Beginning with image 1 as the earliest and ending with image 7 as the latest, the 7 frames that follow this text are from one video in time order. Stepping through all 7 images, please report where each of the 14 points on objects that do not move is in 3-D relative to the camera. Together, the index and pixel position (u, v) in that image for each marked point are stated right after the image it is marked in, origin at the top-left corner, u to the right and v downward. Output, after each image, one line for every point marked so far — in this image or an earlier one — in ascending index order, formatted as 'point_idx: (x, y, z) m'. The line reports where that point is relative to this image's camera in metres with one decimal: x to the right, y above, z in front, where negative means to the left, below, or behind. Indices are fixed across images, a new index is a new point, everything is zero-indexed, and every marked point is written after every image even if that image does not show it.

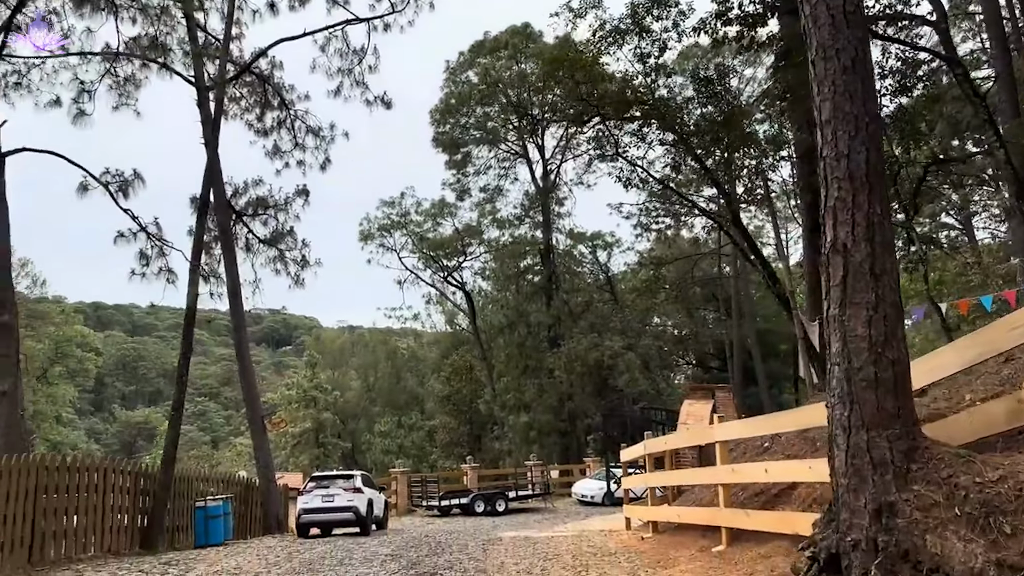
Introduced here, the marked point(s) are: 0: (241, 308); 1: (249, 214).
0: (-5.0, -0.4, +14.2) m
1: (-5.2, +1.5, +15.2) m
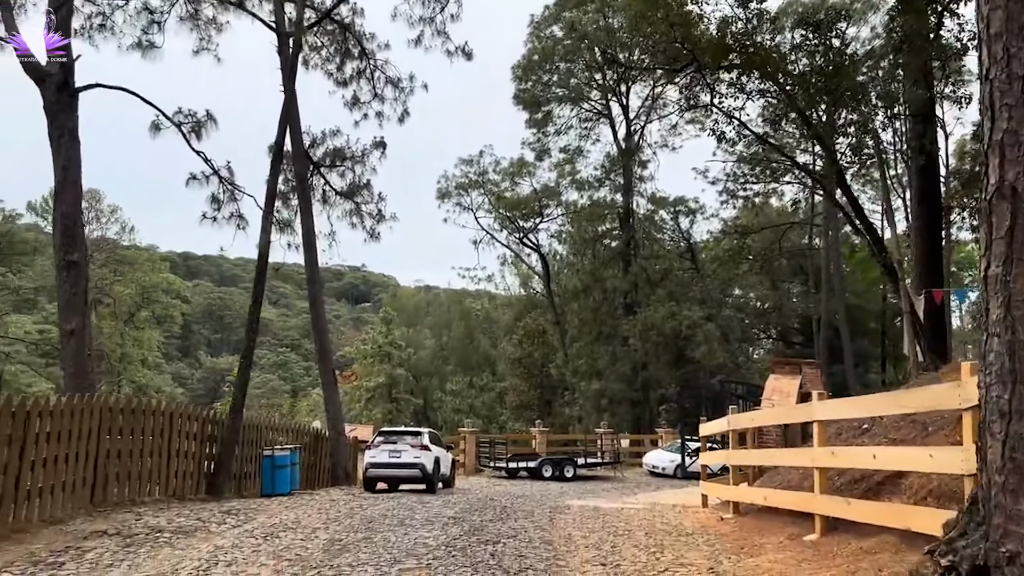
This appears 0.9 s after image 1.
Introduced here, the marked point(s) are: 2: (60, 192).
0: (-3.6, +0.5, +14.1) m
1: (-3.6, +2.4, +15.0) m
2: (-4.6, +1.0, +7.8) m
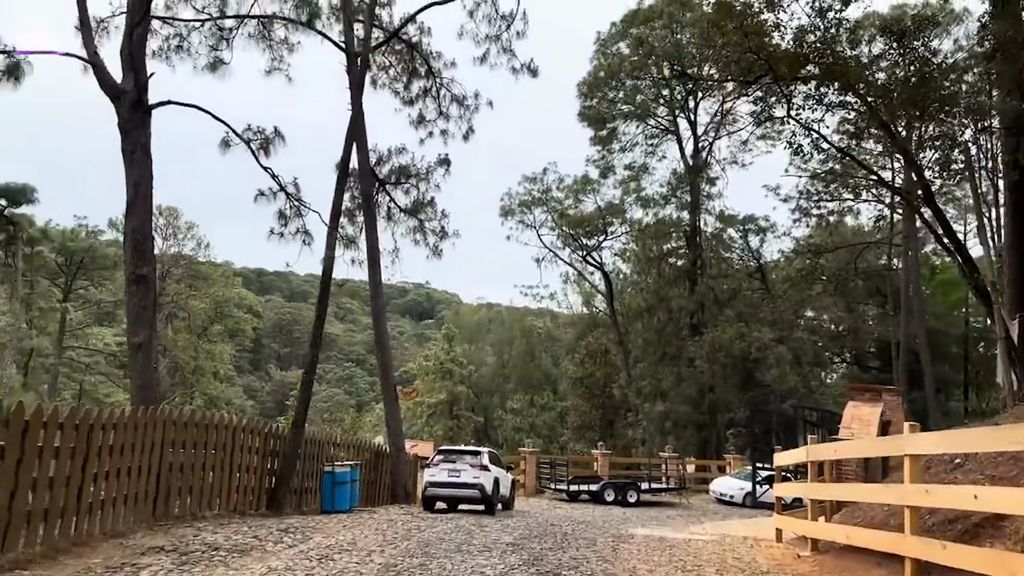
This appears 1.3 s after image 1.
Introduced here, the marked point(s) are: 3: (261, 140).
0: (-2.5, +0.2, +14.2) m
1: (-2.4, +2.1, +15.1) m
2: (-3.9, +0.8, +7.9) m
3: (-2.9, +1.7, +8.9) m
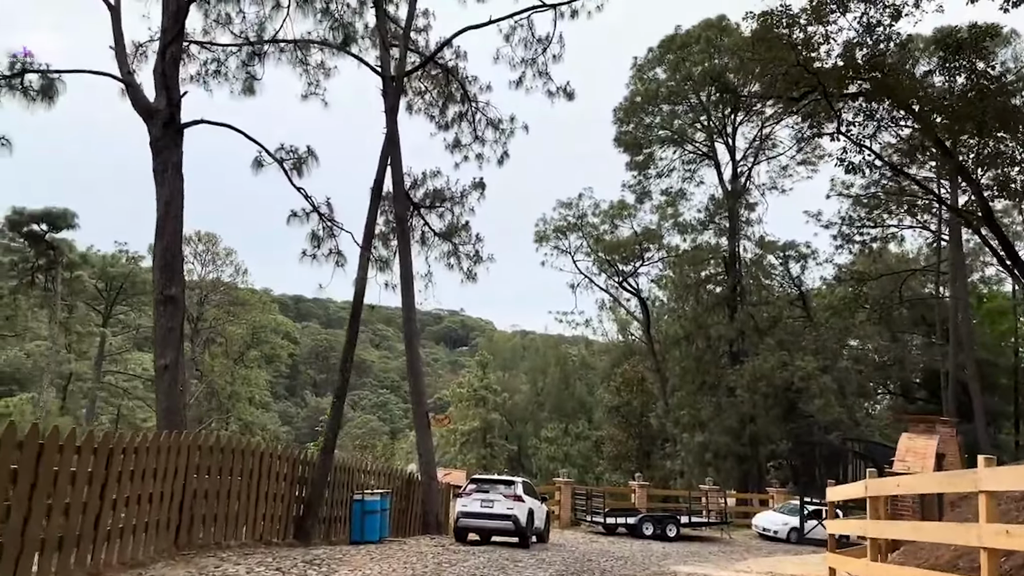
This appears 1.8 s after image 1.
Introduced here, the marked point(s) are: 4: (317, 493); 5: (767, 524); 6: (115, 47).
0: (-1.8, -0.2, +14.0) m
1: (-1.7, +1.6, +14.9) m
2: (-3.6, +0.6, +7.8) m
3: (-2.5, +1.5, +8.8) m
4: (-2.4, -2.5, +9.3) m
5: (+5.6, -5.2, +16.8) m
6: (-4.4, +2.7, +8.5) m
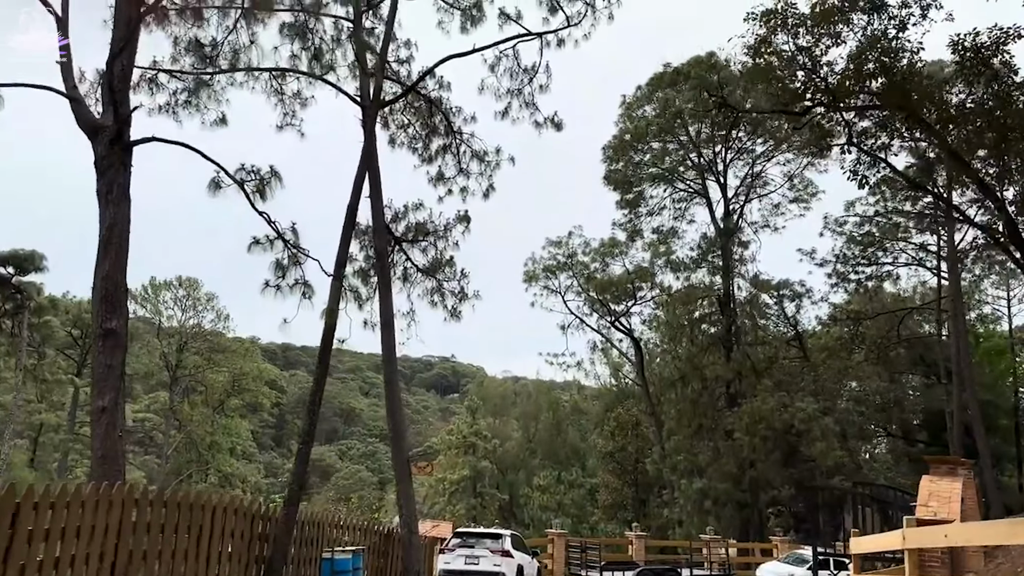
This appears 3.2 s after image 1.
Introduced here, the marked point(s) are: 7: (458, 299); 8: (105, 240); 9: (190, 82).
0: (-2.0, -0.9, +13.1) m
1: (-1.9, +0.9, +14.2) m
2: (-3.7, +0.3, +7.1) m
3: (-2.7, +1.1, +8.1) m
4: (-2.5, -2.9, +8.3) m
5: (+5.4, -5.9, +15.7) m
6: (-4.6, +2.3, +7.9) m
7: (-1.0, -0.2, +14.8) m
8: (-3.7, +0.5, +7.1) m
9: (-5.4, +3.5, +12.9) m
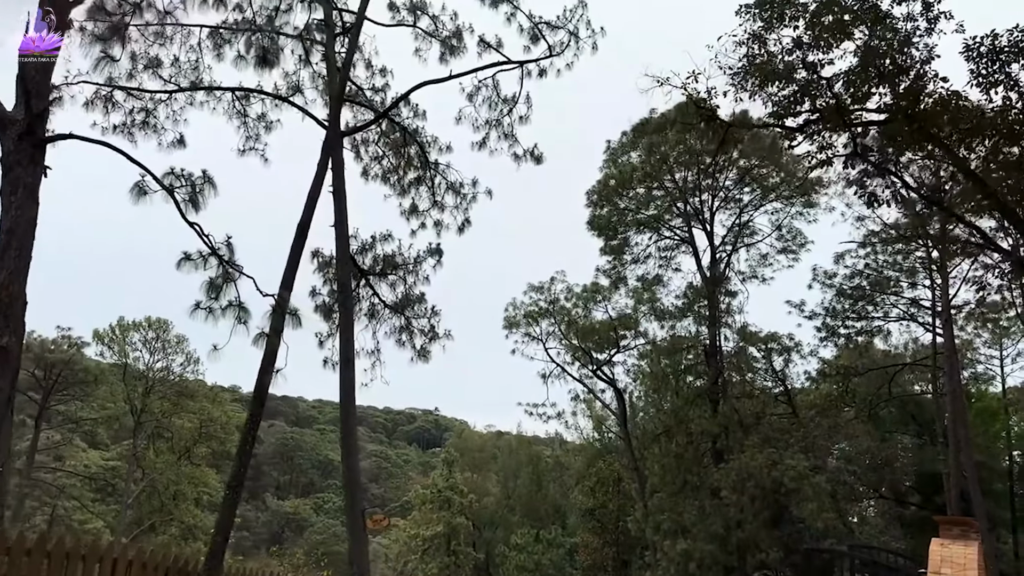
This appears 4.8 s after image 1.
0: (-2.5, -1.4, +12.1) m
1: (-2.4, +0.3, +13.3) m
2: (-4.1, +0.2, +6.1) m
3: (-3.0, +0.9, +7.2) m
4: (-2.9, -3.1, +7.1) m
5: (+4.8, -6.8, +14.5) m
6: (-4.9, +2.2, +7.0) m
7: (-1.5, -0.9, +13.9) m
8: (-4.1, +0.4, +6.1) m
9: (-5.8, +3.0, +12.1) m
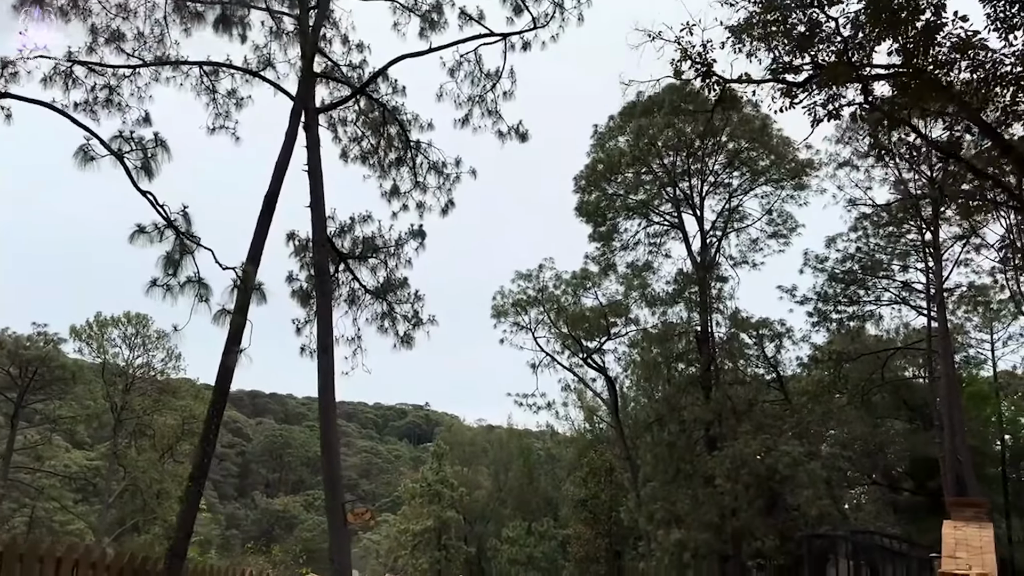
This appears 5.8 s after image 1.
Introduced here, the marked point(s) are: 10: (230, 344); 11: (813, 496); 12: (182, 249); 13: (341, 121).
0: (-2.7, -1.2, +11.5) m
1: (-2.6, +0.5, +12.7) m
2: (-4.2, +0.4, +5.5) m
3: (-3.2, +1.1, +6.6) m
4: (-3.0, -2.9, +6.6) m
5: (+4.6, -6.4, +14.0) m
6: (-5.1, +2.4, +6.4) m
7: (-1.8, -0.6, +13.3) m
8: (-4.2, +0.5, +5.5) m
9: (-6.0, +3.2, +11.5) m
10: (-2.6, -0.5, +7.1) m
11: (+7.5, -5.1, +19.0) m
12: (-2.8, +0.3, +6.7) m
13: (-3.1, +3.0, +13.8) m
